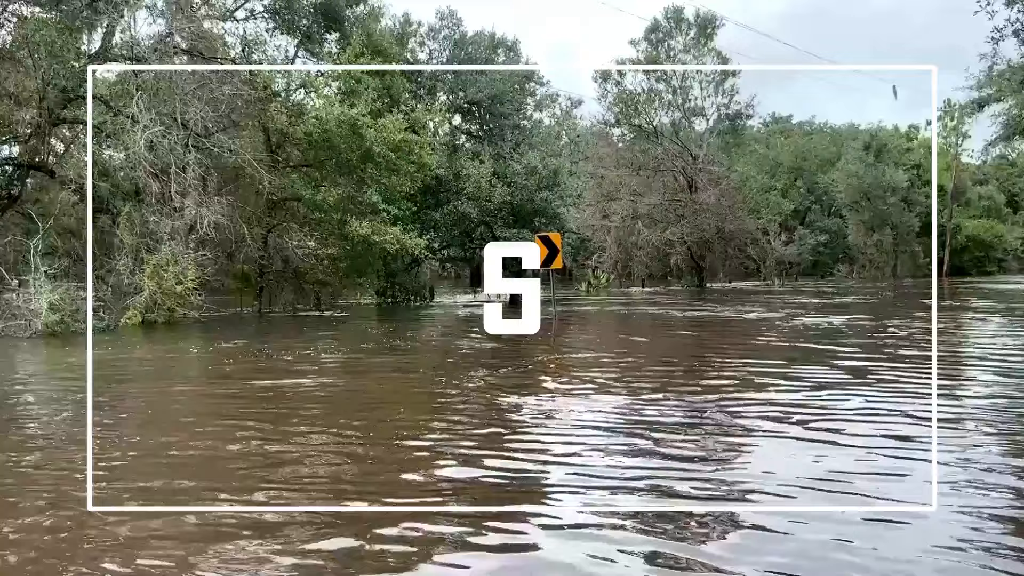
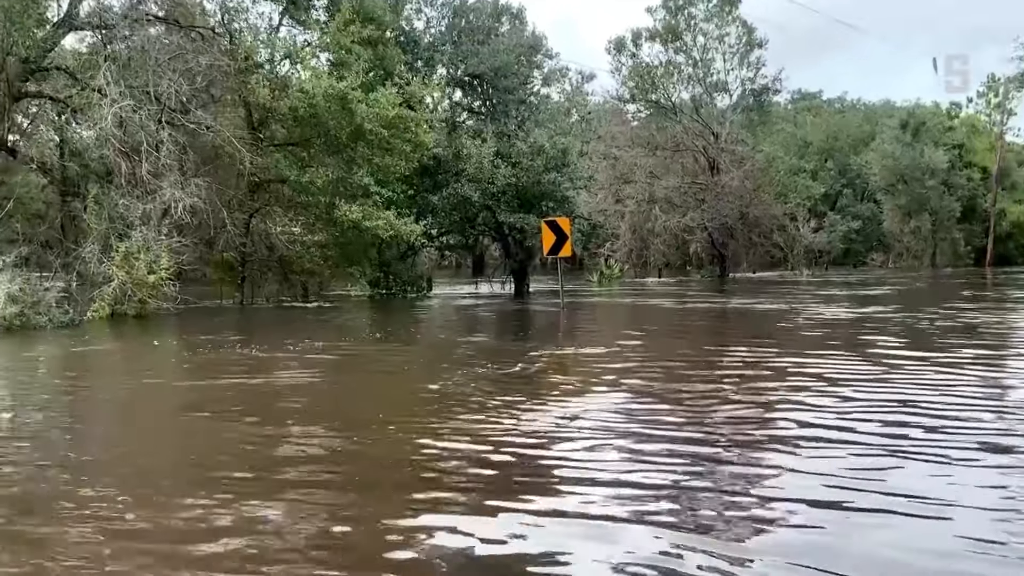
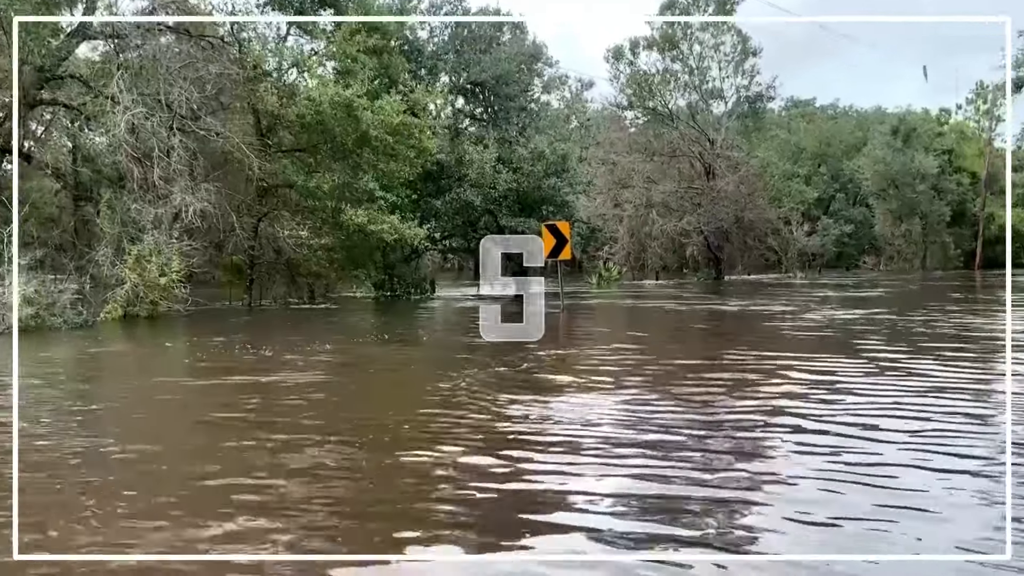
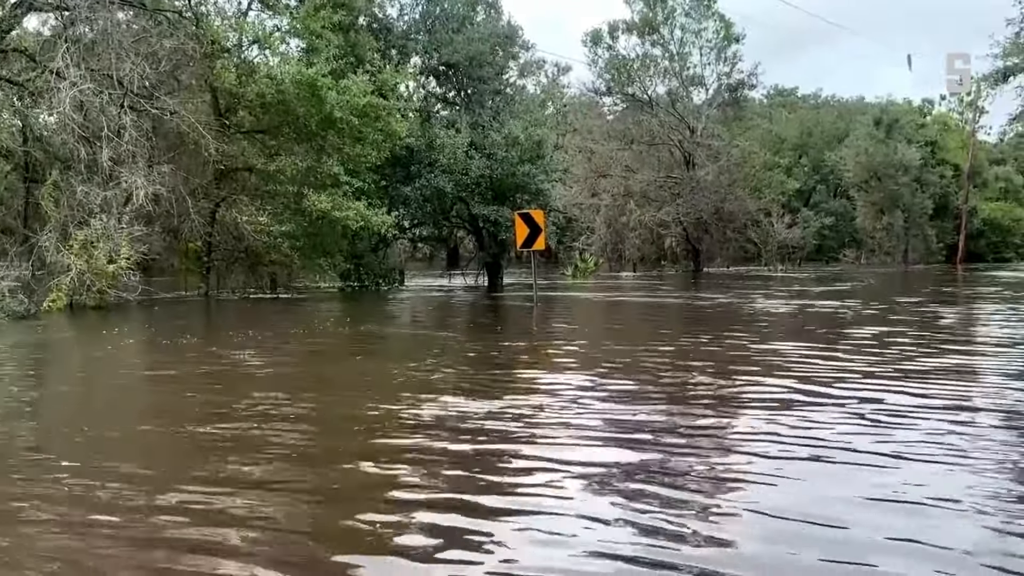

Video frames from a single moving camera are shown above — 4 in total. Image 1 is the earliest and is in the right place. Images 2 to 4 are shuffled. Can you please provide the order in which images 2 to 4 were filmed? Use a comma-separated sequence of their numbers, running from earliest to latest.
3, 2, 4
